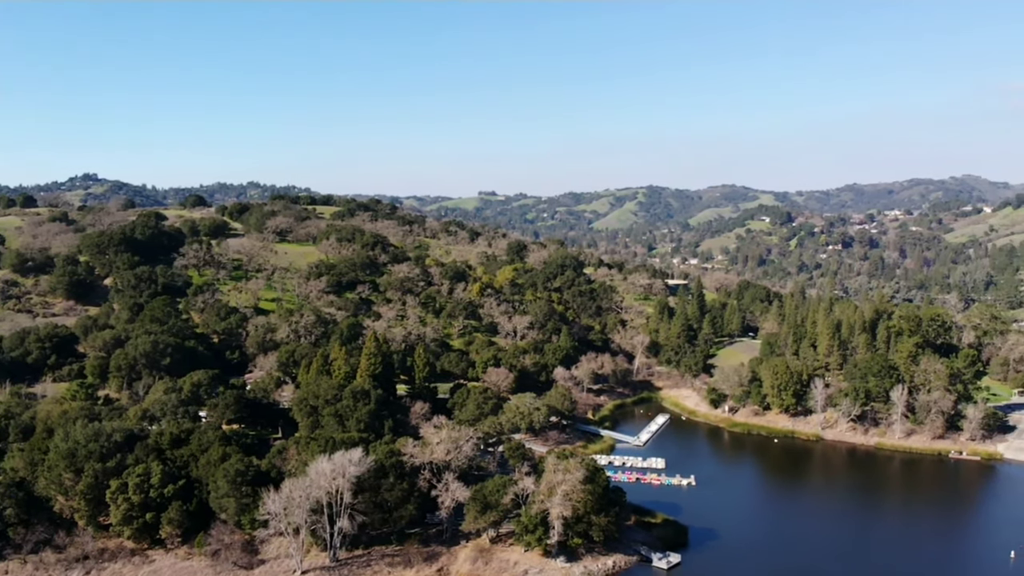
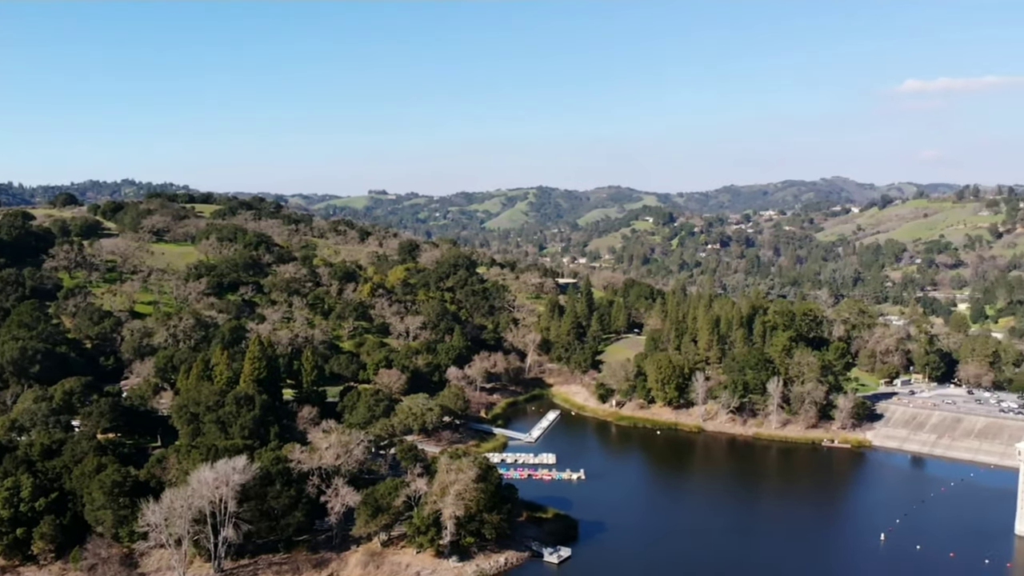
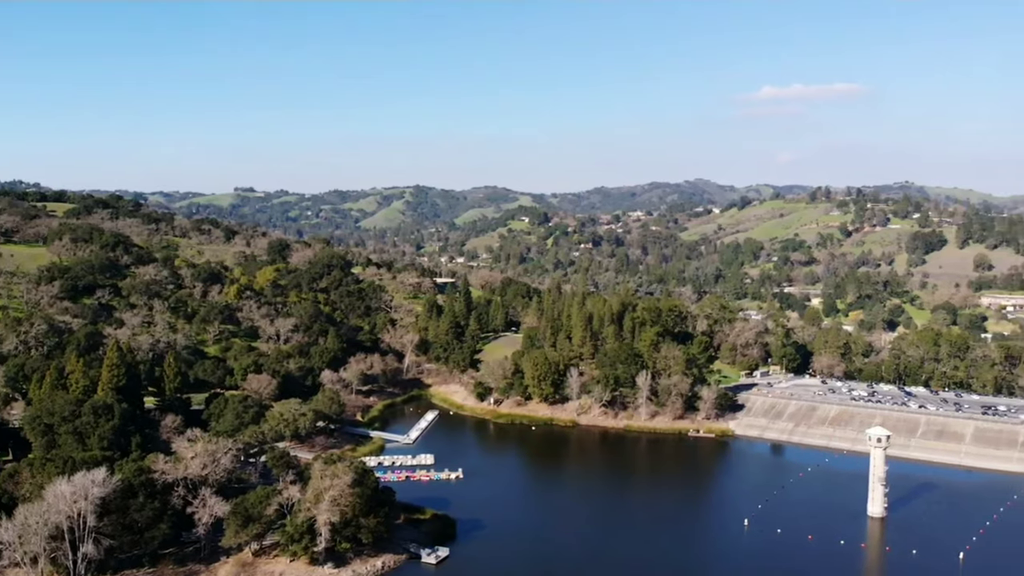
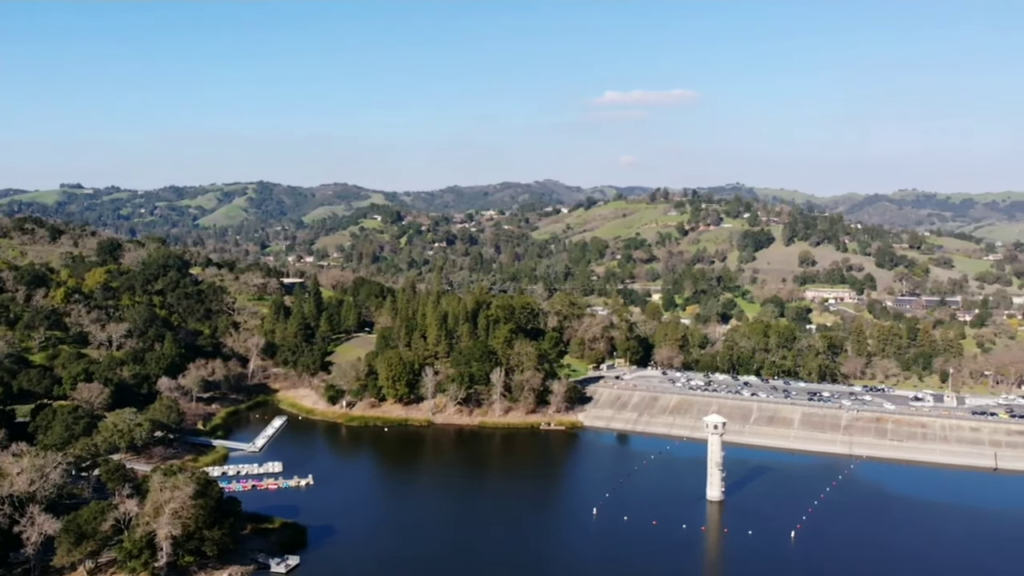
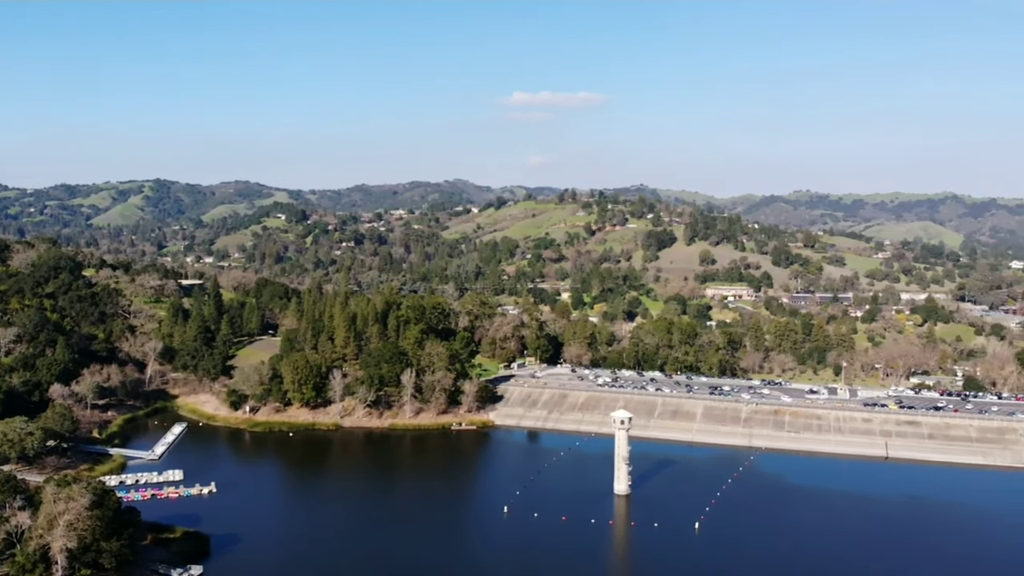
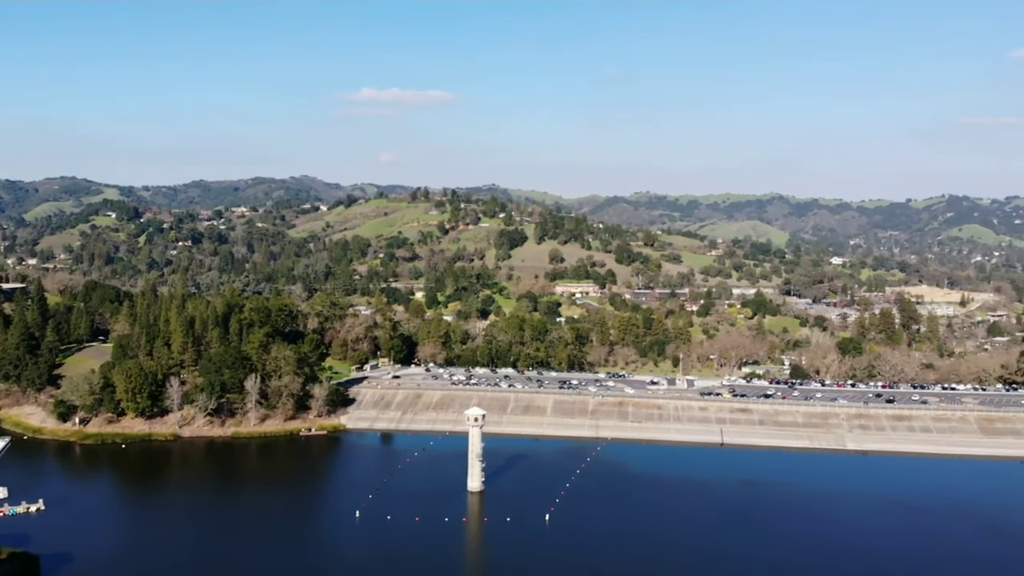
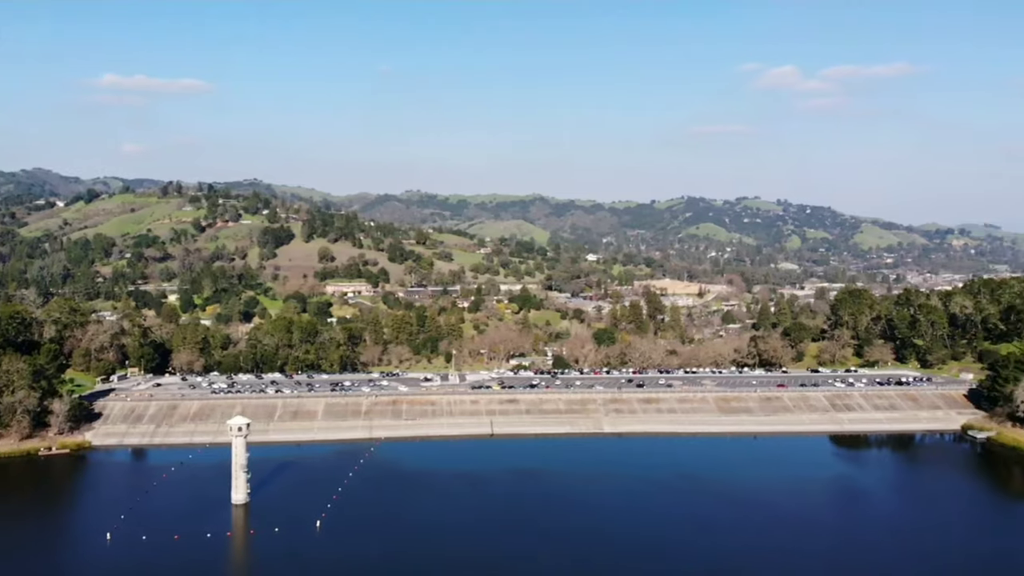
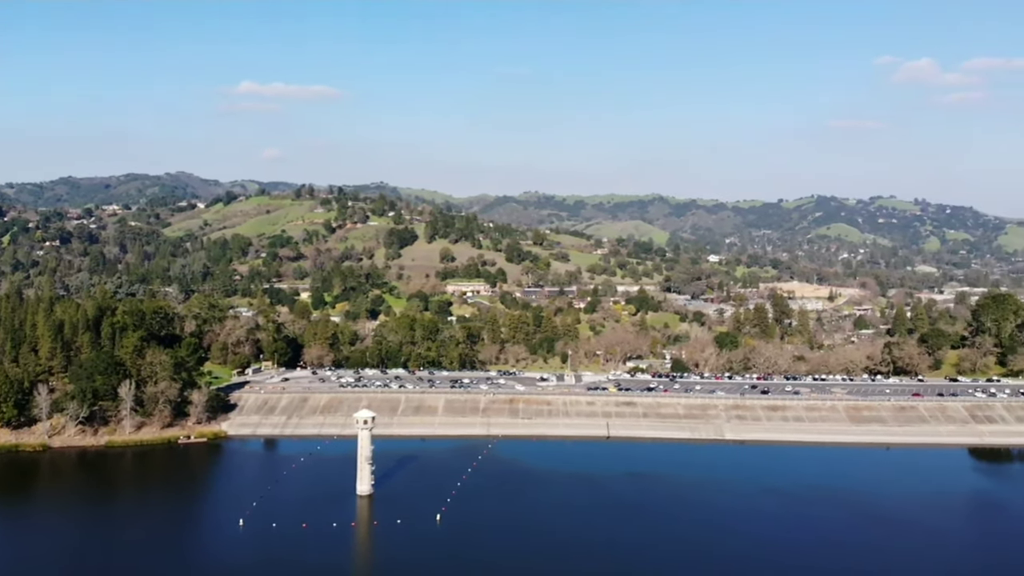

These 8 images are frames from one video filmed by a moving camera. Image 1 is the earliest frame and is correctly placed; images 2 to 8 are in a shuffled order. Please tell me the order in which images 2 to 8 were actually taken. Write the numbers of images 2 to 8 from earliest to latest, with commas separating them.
2, 3, 4, 5, 6, 8, 7
